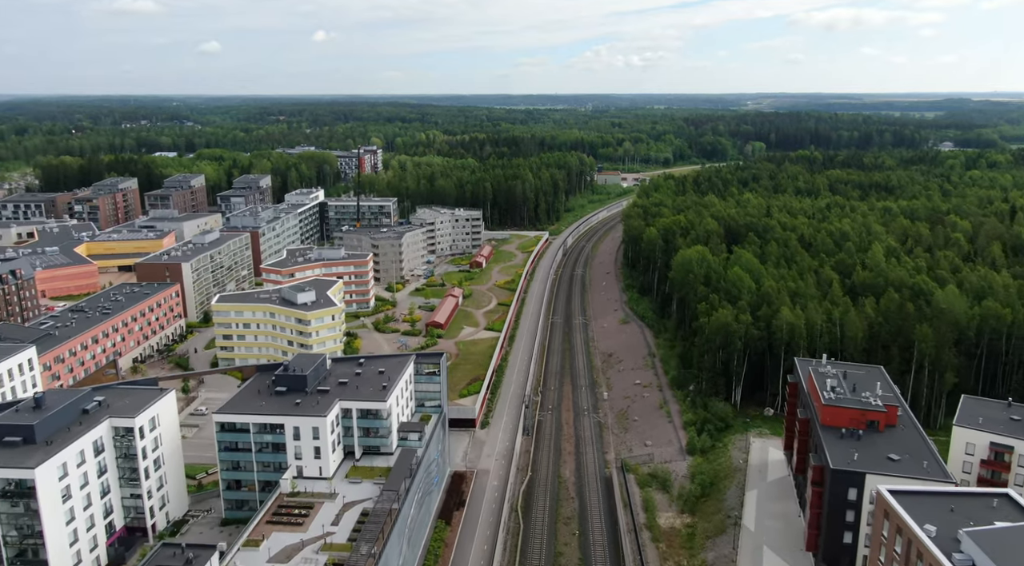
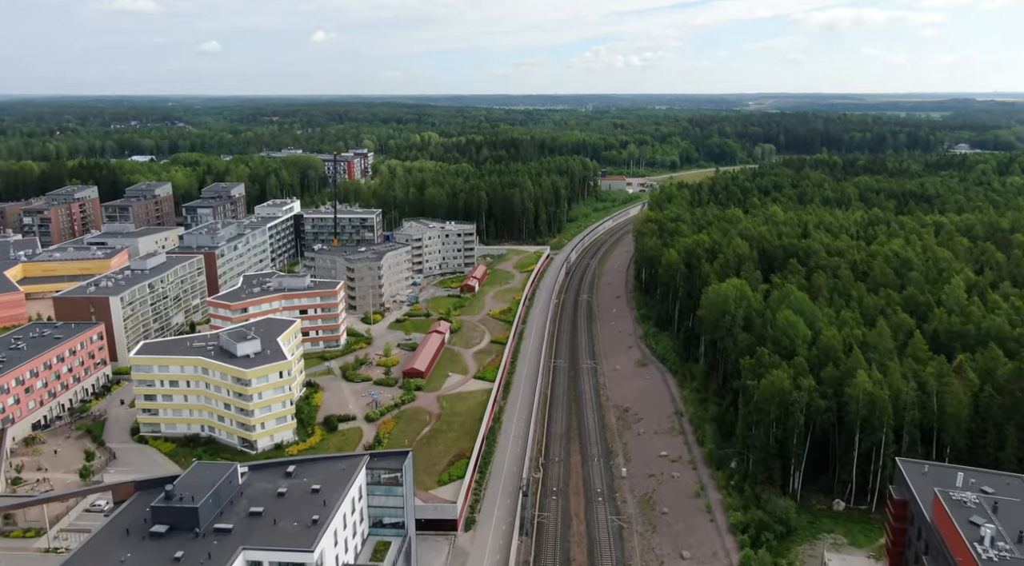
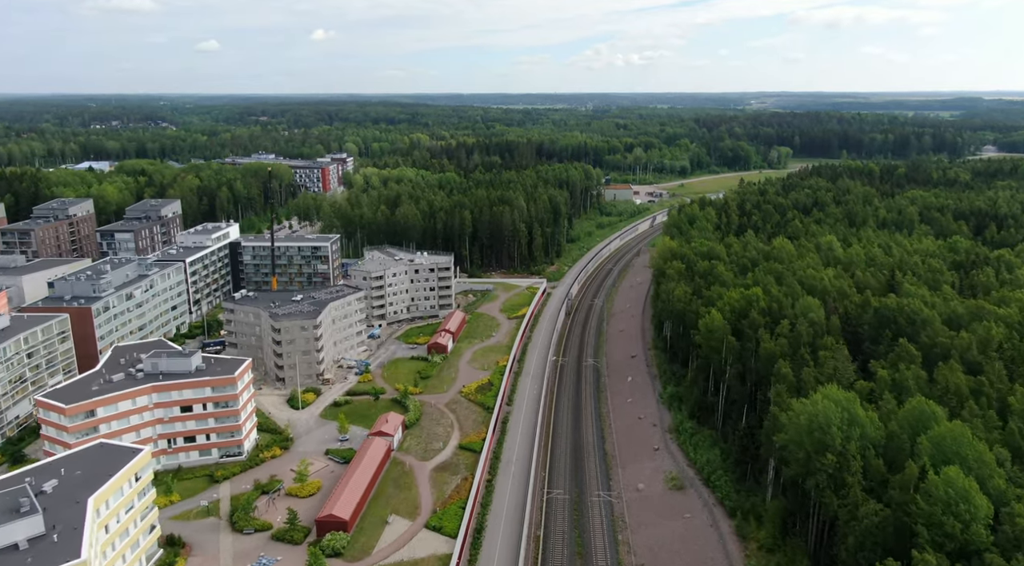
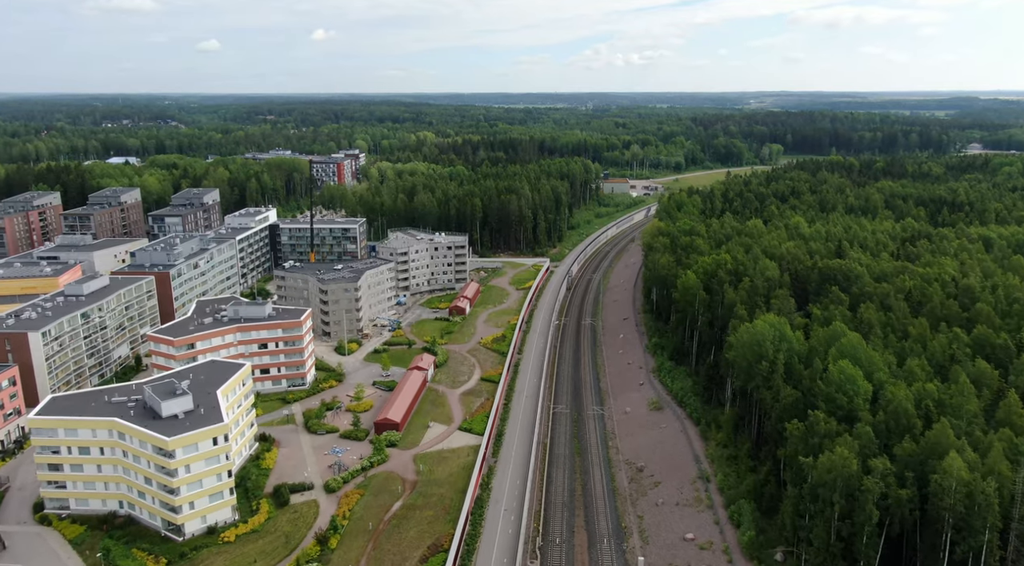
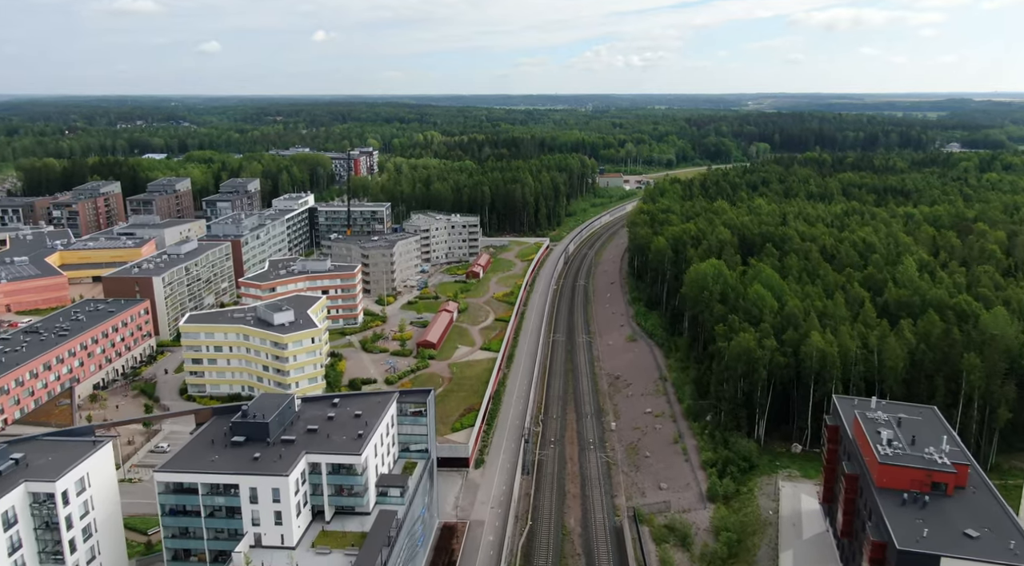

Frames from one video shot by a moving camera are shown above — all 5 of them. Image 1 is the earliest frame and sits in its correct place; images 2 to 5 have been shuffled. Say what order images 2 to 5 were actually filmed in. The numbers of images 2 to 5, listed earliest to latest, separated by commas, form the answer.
5, 2, 4, 3
